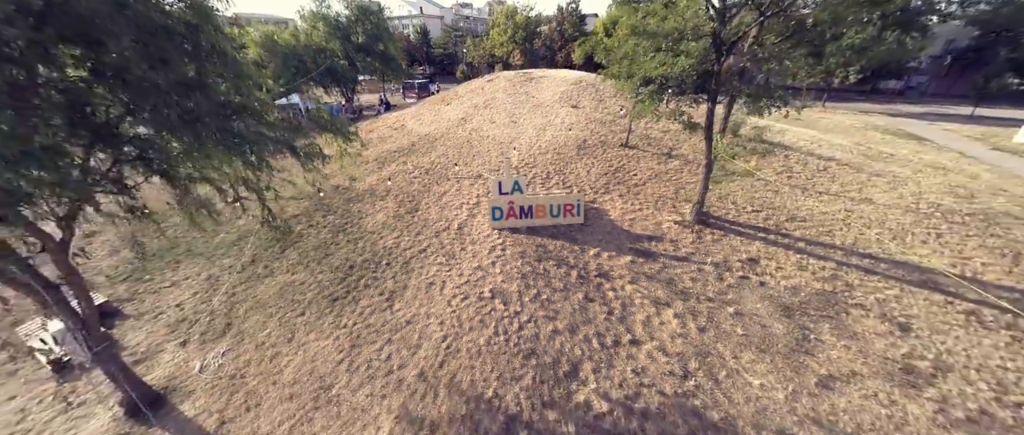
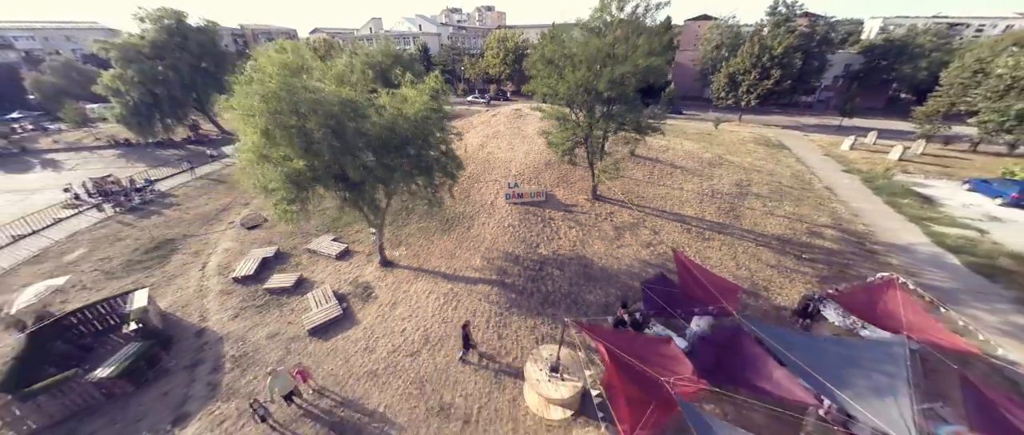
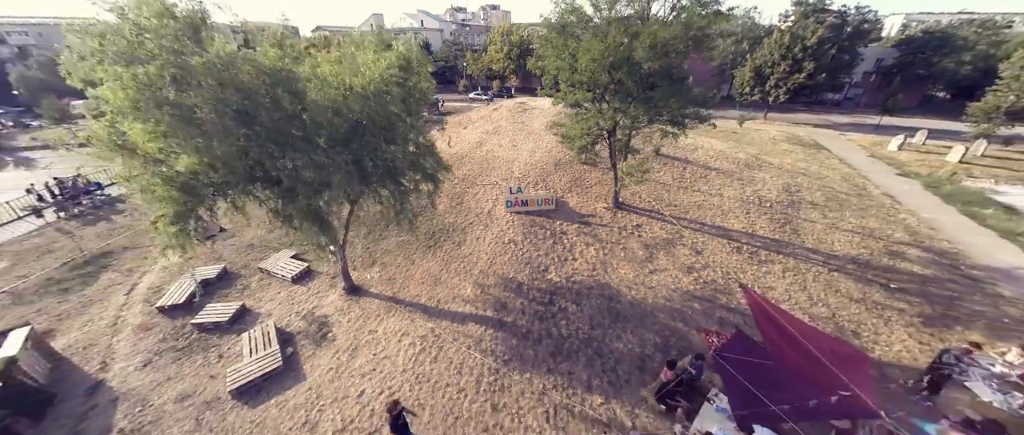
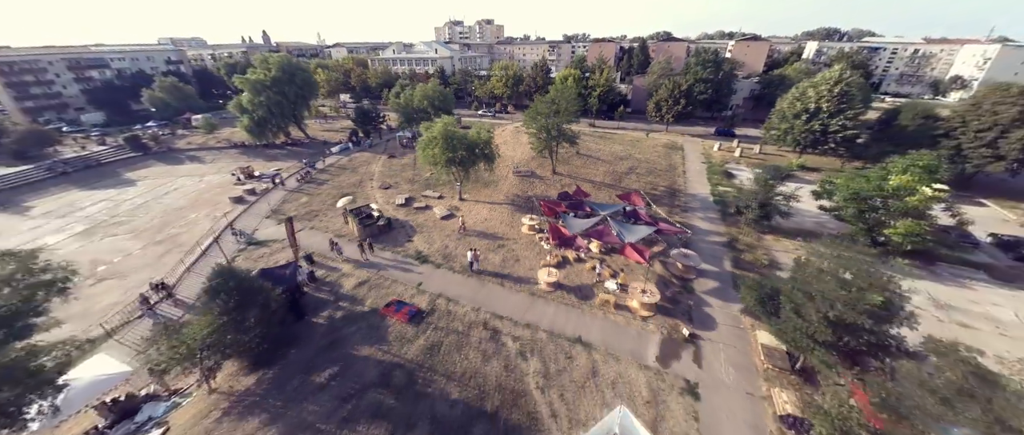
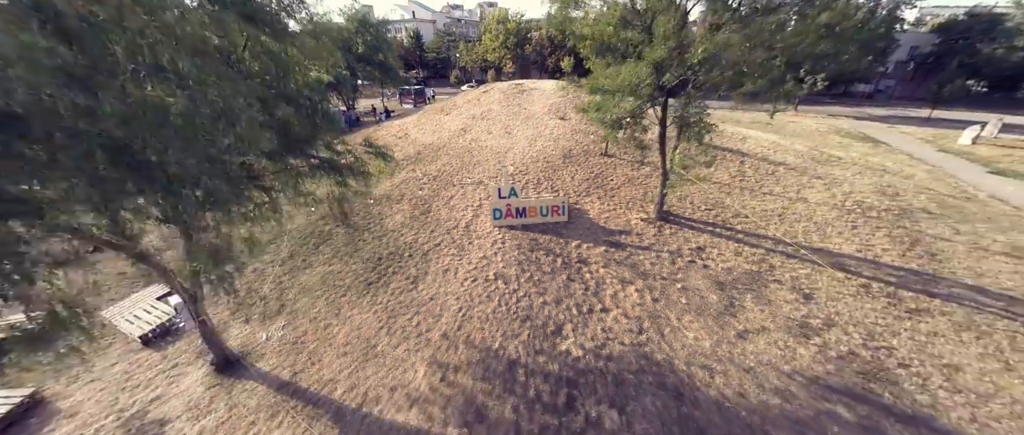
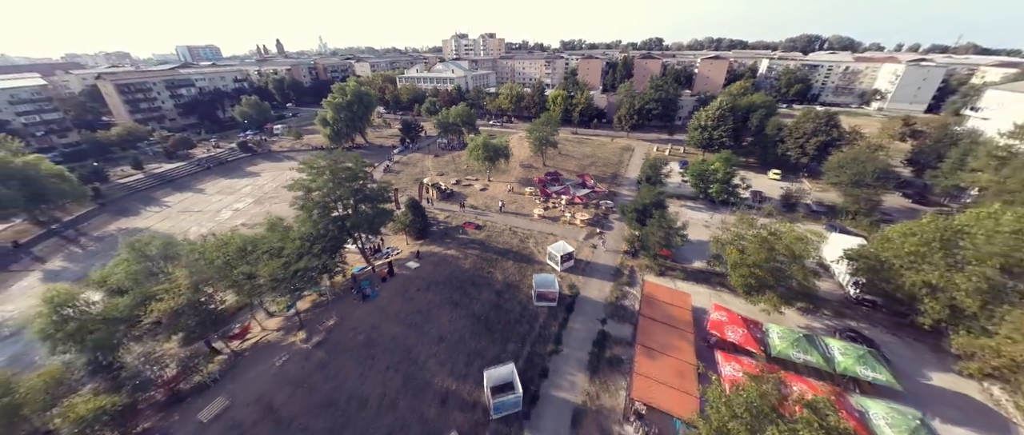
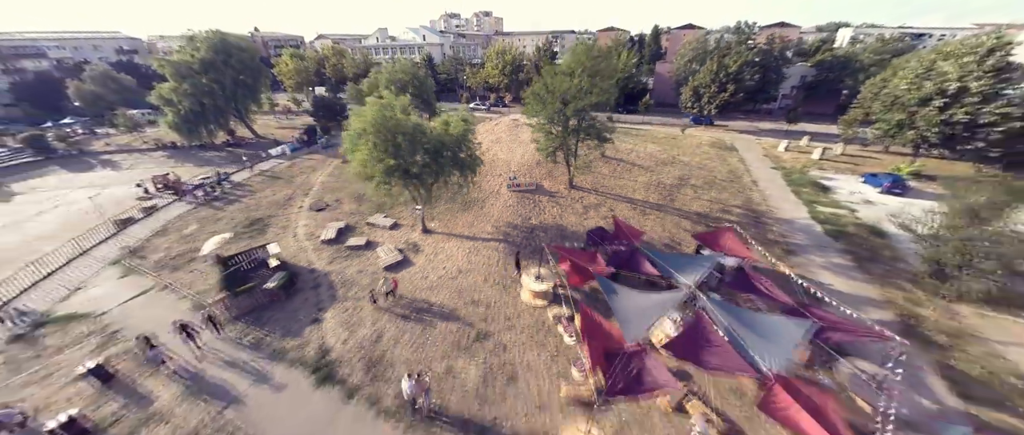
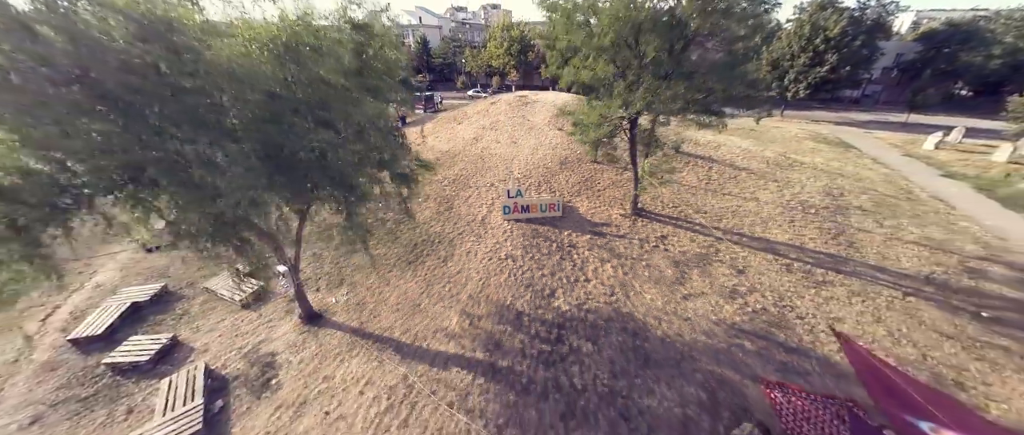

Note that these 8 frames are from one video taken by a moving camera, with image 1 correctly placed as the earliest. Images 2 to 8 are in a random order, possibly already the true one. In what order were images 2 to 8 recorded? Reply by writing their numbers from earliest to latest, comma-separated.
5, 8, 3, 2, 7, 4, 6
